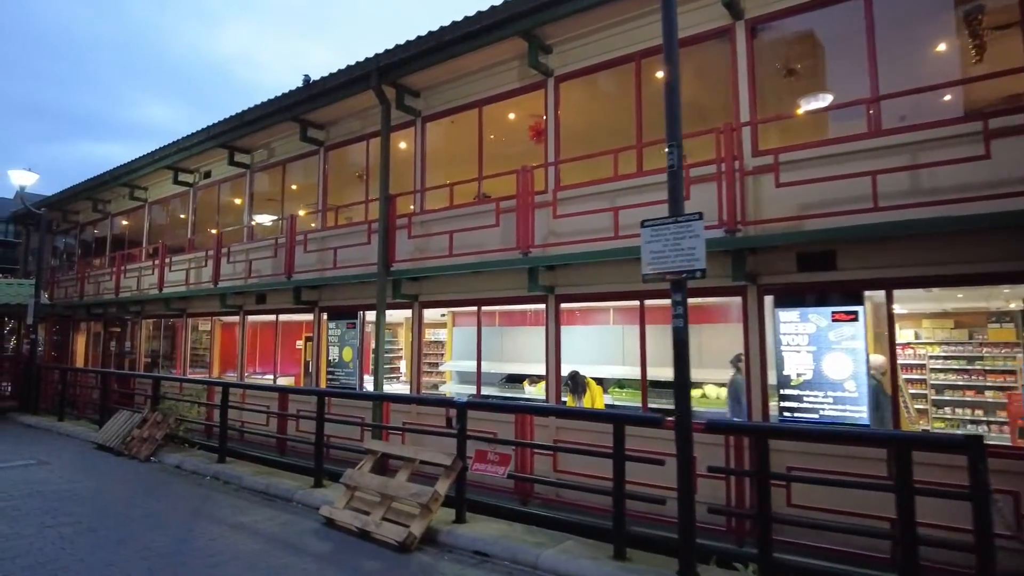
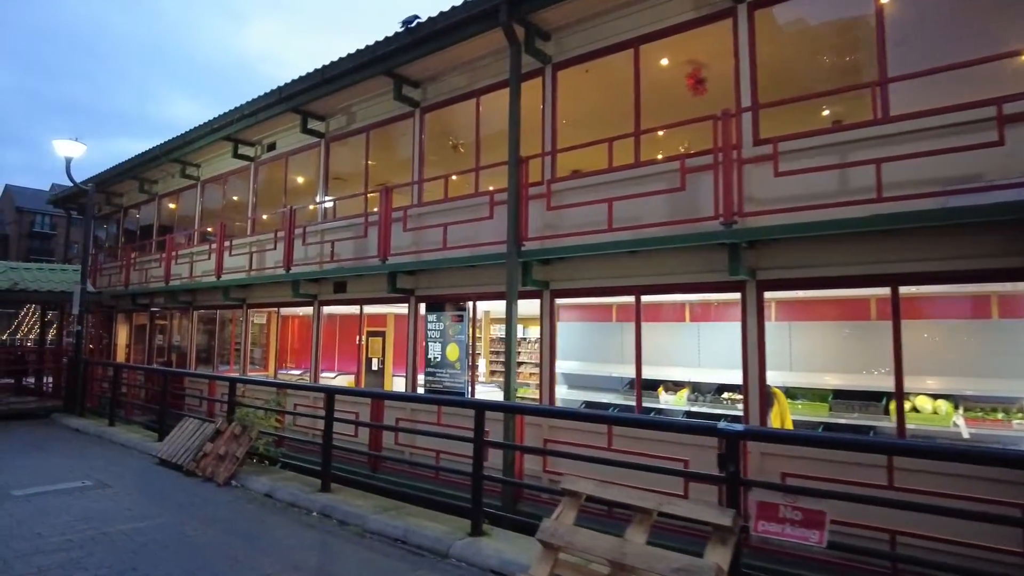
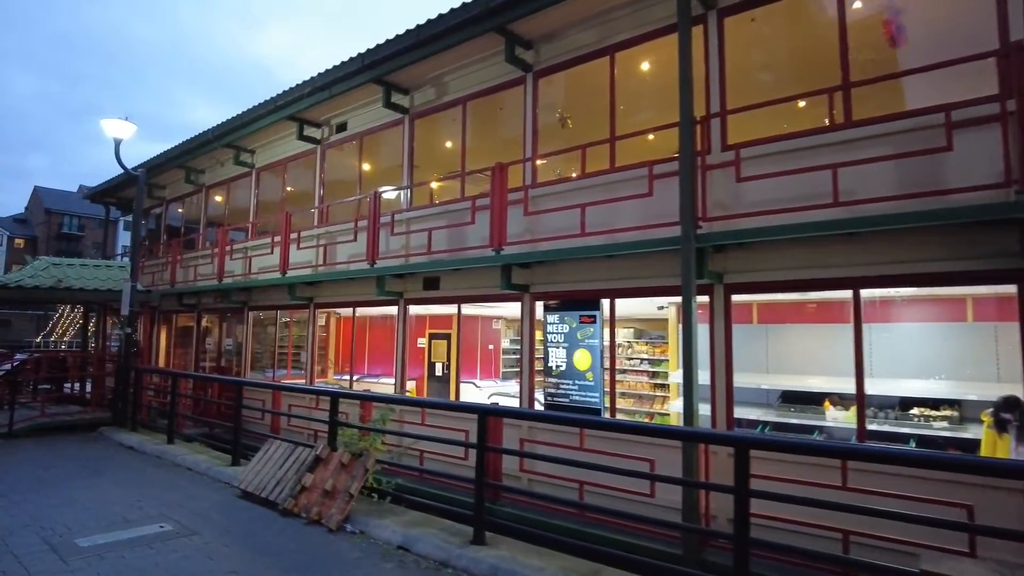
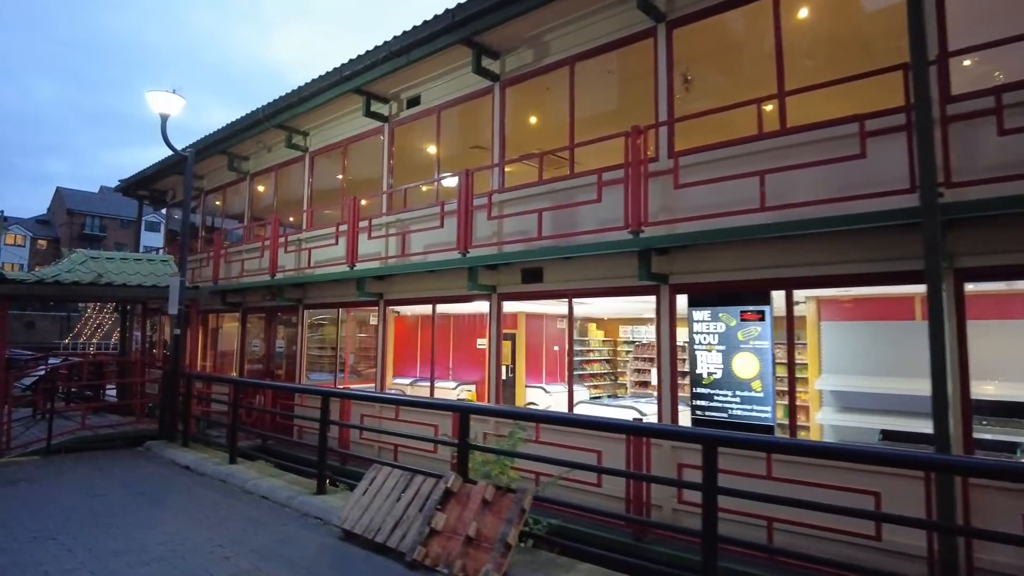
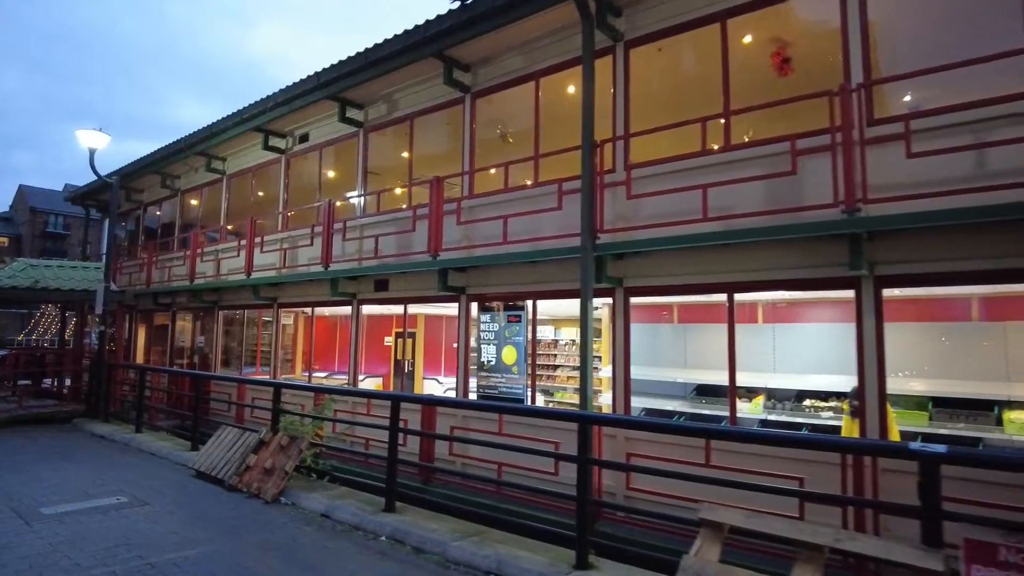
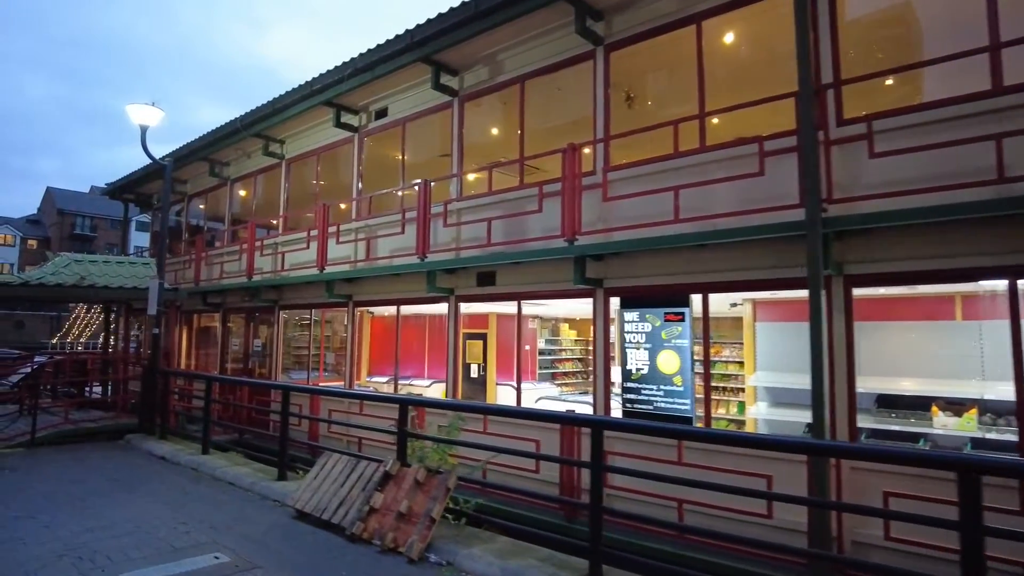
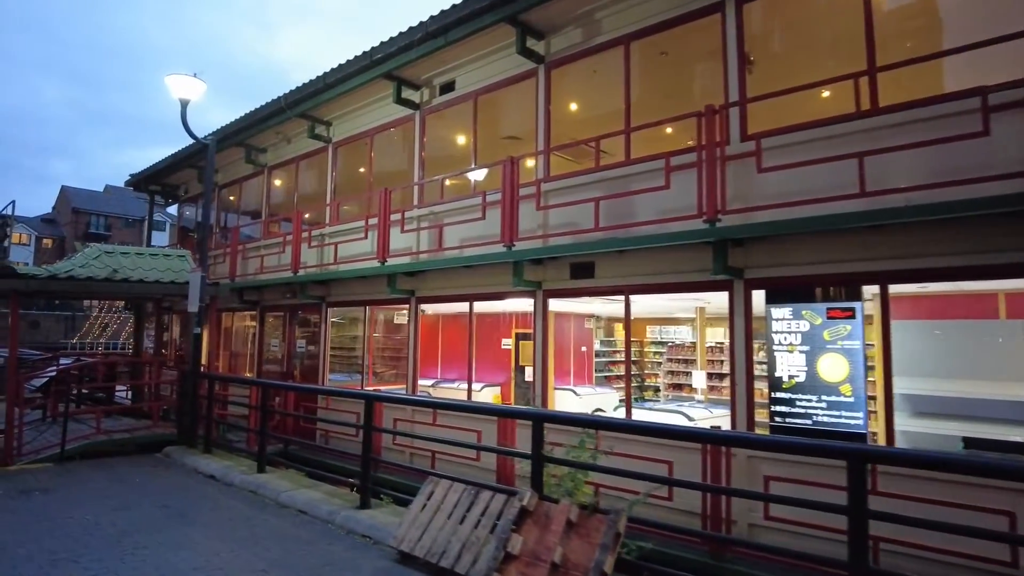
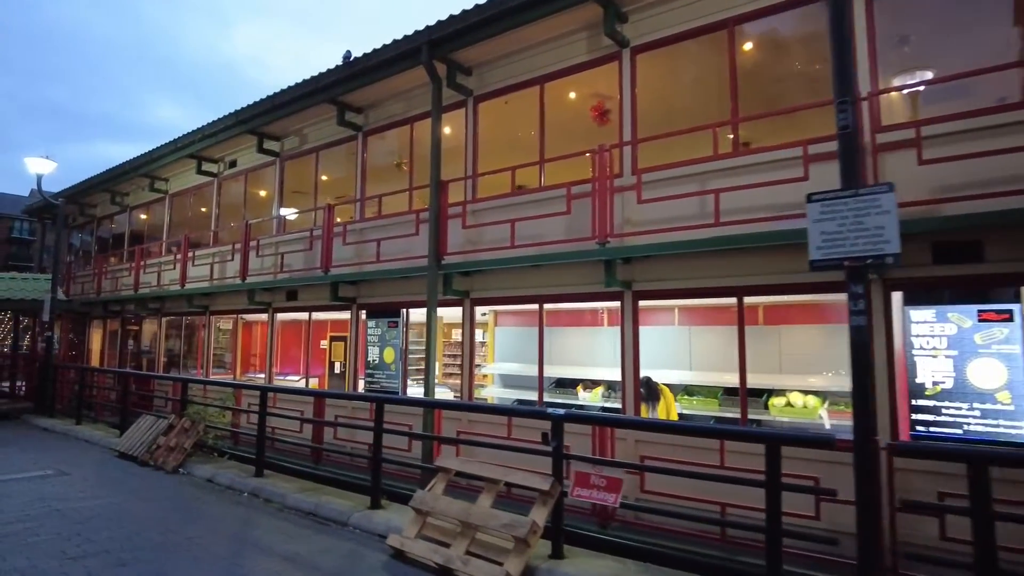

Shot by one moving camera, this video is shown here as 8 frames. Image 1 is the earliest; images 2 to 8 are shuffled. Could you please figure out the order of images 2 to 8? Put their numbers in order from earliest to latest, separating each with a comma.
8, 2, 5, 3, 6, 4, 7
